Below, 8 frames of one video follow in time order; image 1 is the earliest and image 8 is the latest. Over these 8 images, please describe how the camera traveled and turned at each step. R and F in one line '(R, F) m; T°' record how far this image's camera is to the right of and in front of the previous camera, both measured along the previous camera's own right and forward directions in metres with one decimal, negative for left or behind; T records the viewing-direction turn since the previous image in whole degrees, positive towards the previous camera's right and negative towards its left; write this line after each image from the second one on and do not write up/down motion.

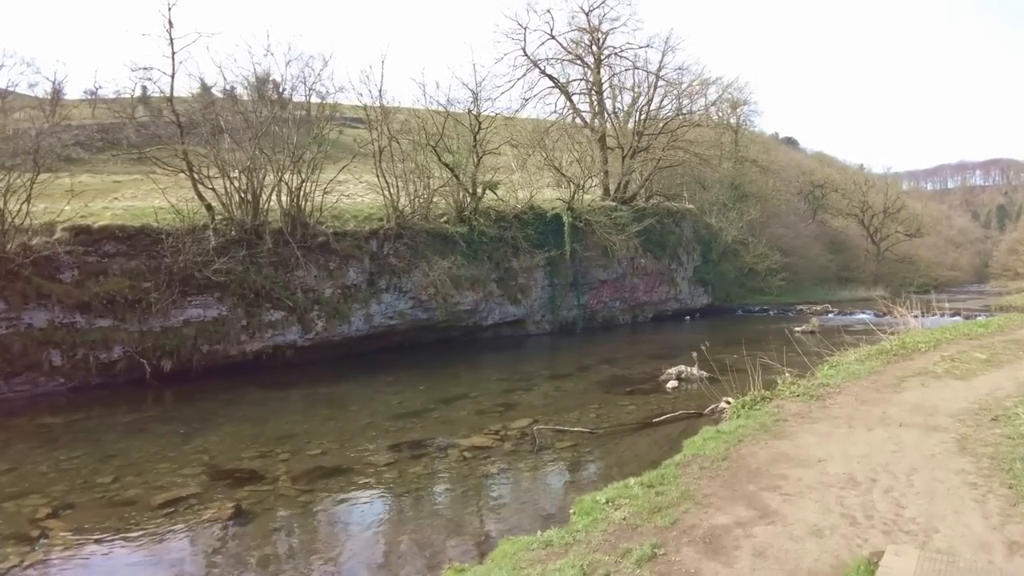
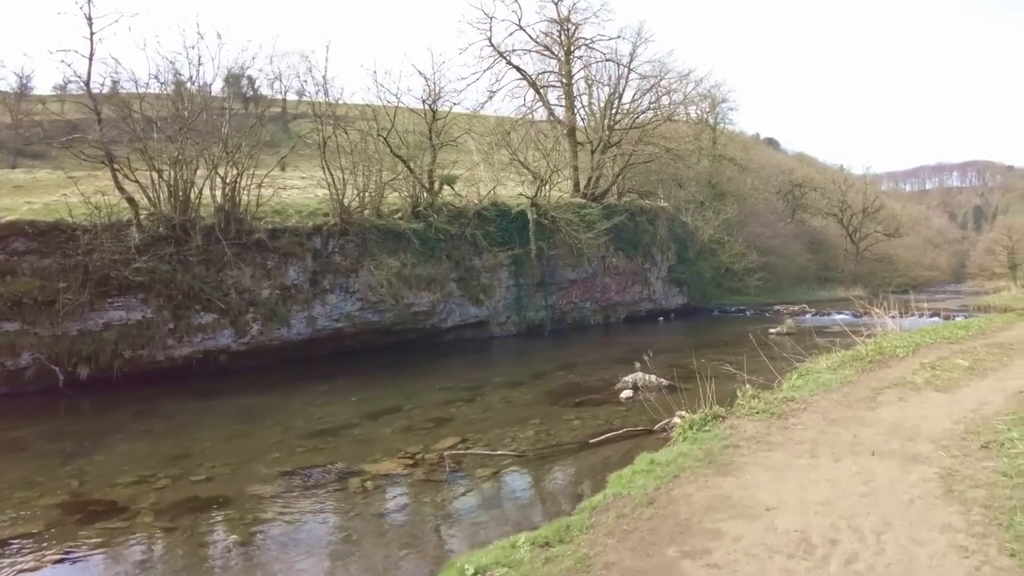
(+0.8, +1.4) m; +1°
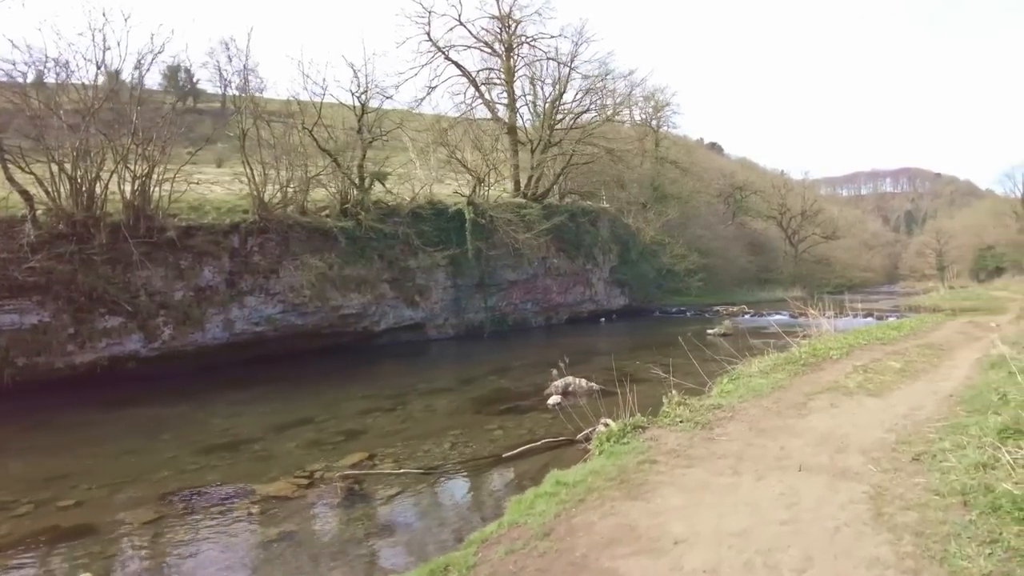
(+0.5, +0.7) m; +4°
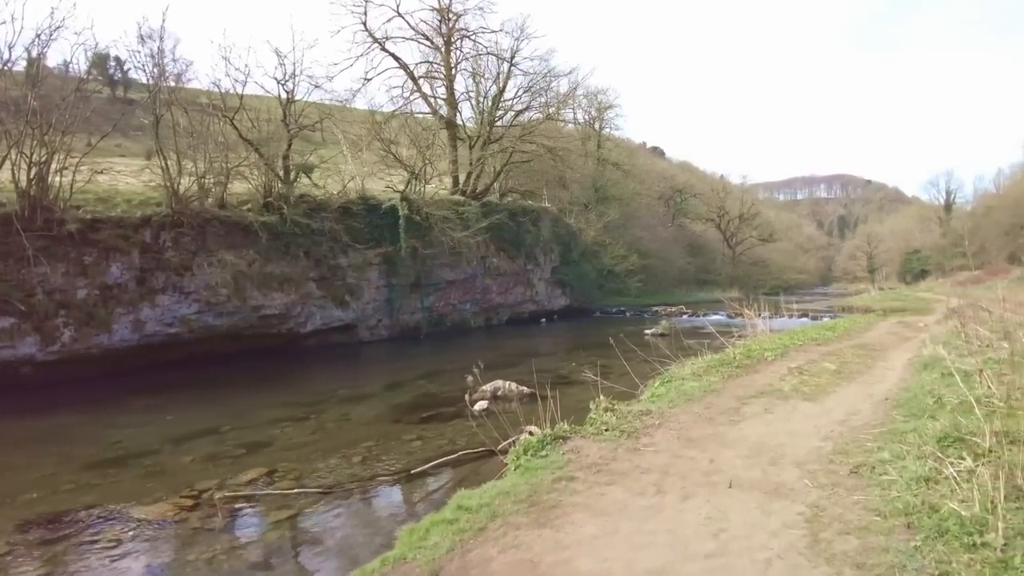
(+0.3, +0.7) m; +4°
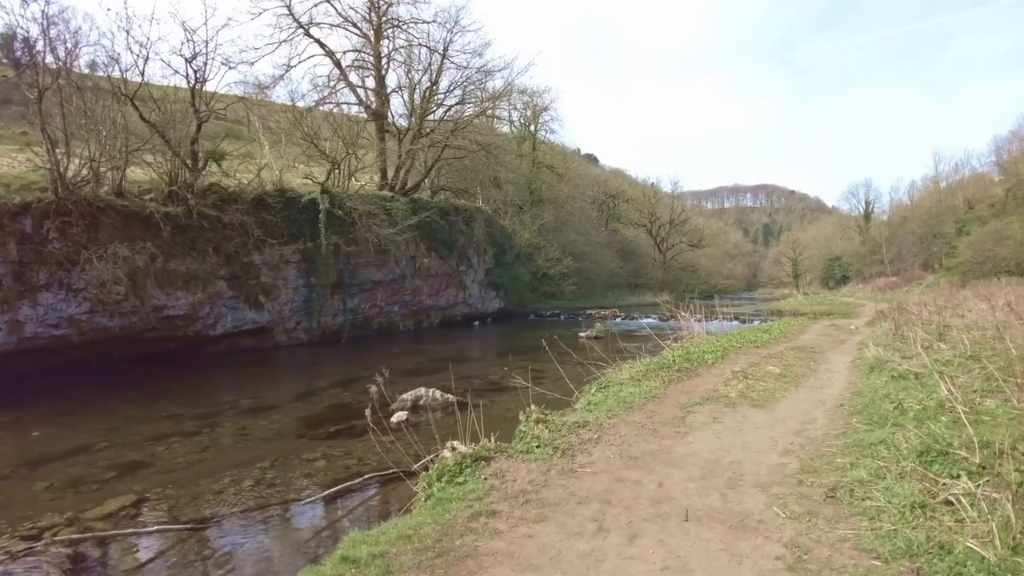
(+0.2, +1.0) m; +5°
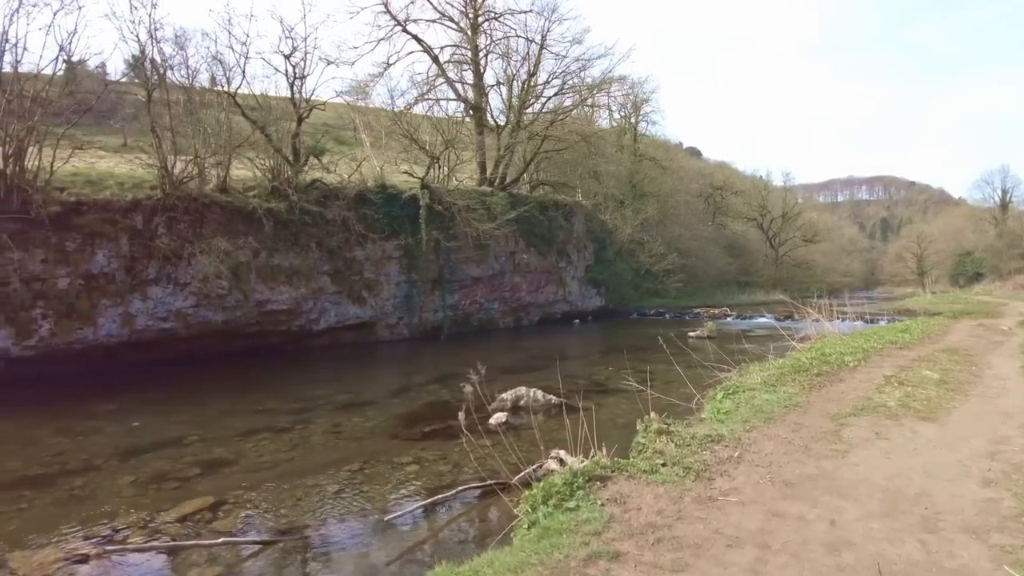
(-0.1, +0.9) m; -8°
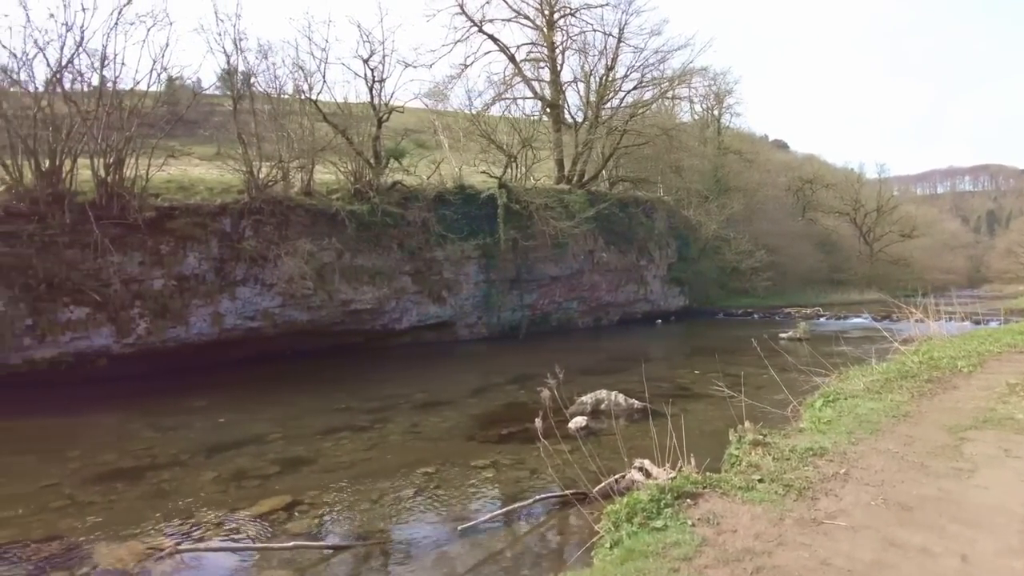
(0.0, +0.3) m; -6°
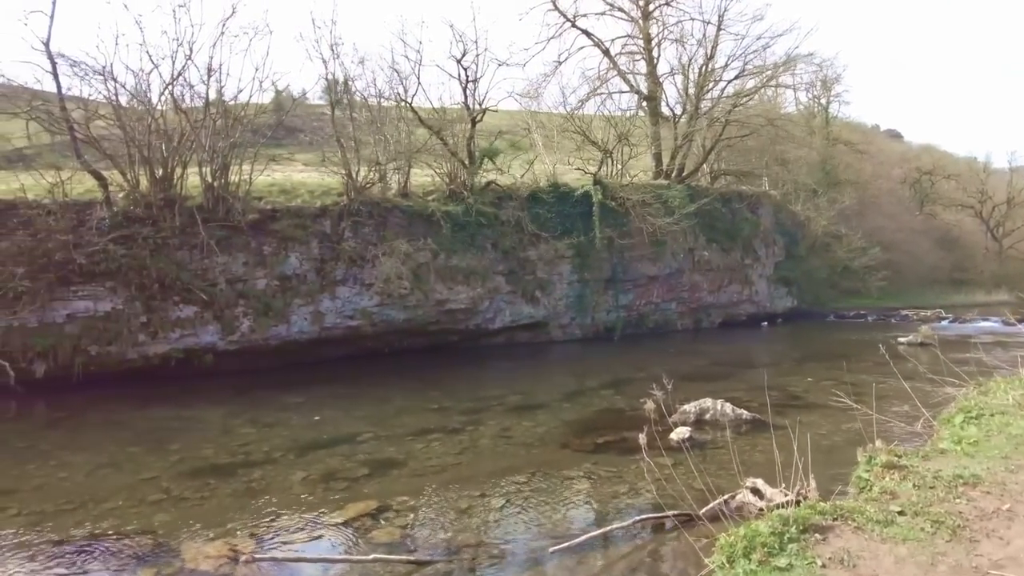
(0.0, +0.4) m; -8°
